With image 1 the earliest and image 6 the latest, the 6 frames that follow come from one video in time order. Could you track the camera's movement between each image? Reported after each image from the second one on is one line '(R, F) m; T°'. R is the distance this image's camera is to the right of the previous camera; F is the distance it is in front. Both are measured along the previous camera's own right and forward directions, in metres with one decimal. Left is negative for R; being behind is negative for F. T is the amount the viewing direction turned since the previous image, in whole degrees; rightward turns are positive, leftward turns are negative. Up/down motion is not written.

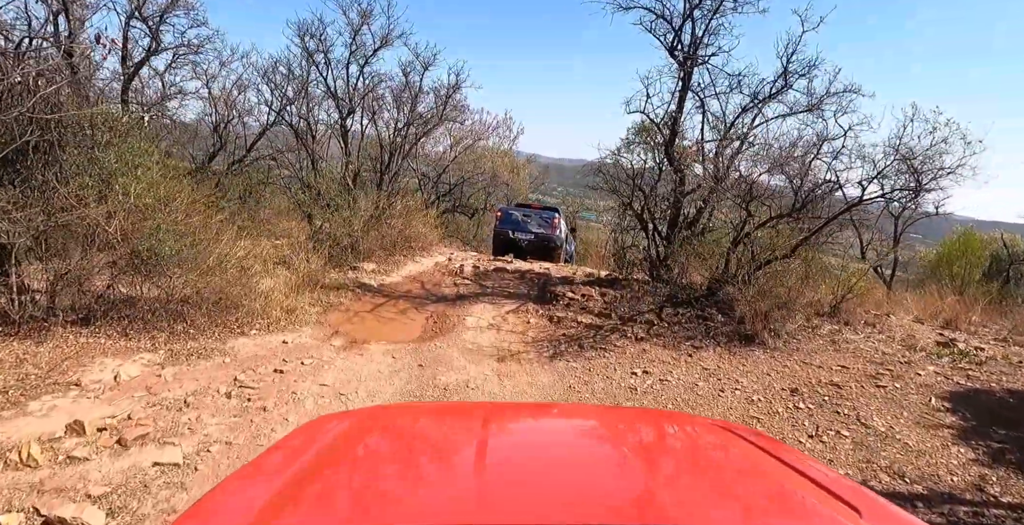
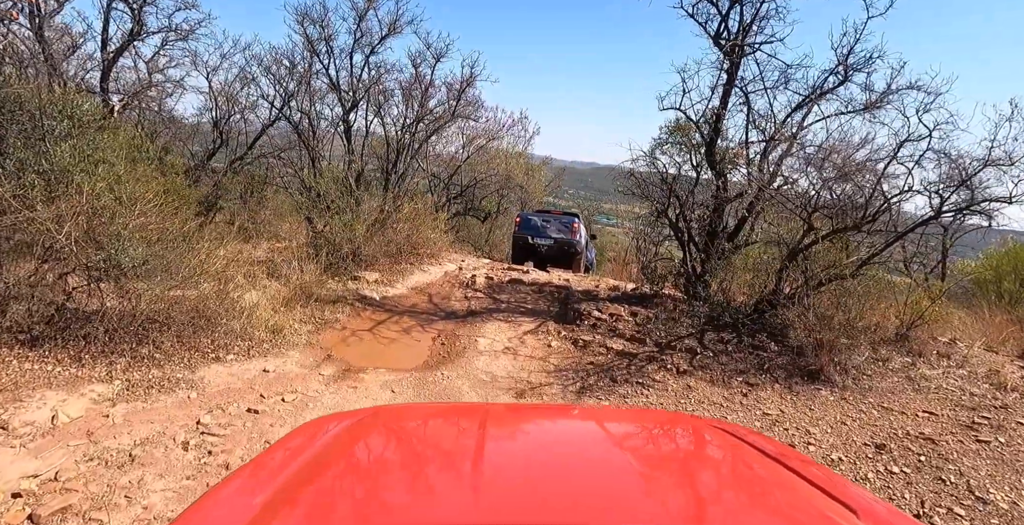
(-0.1, +1.0) m; -1°
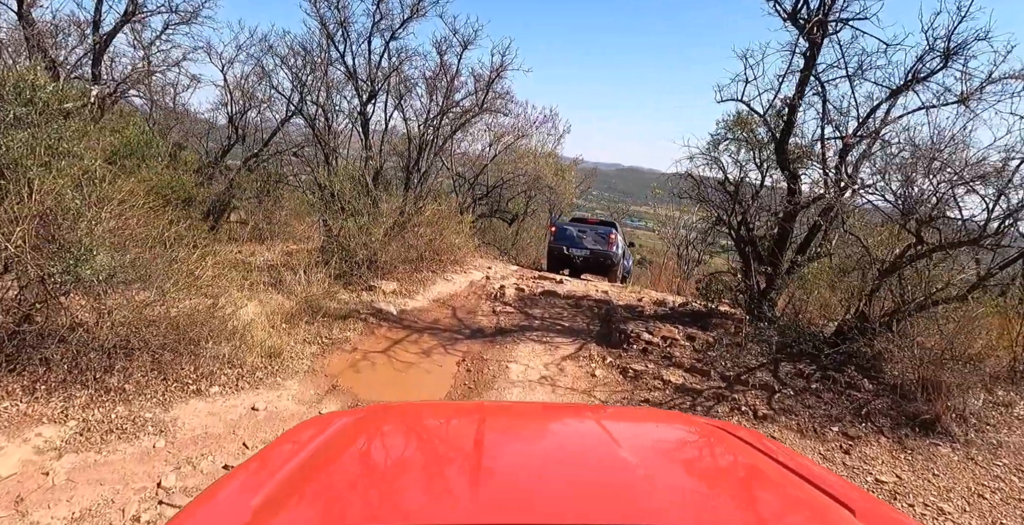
(-0.2, +1.0) m; -2°
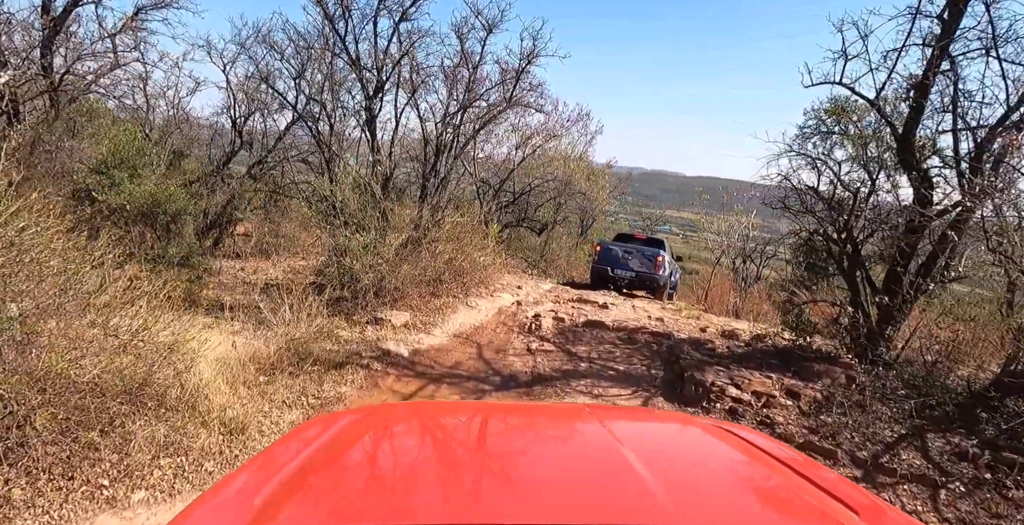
(-0.2, +1.4) m; -2°
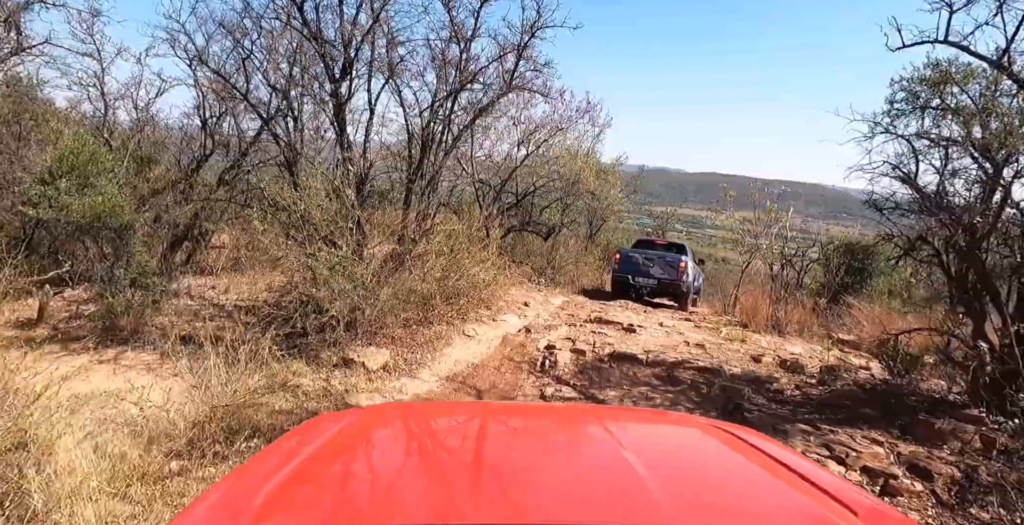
(0.0, +1.3) m; 0°
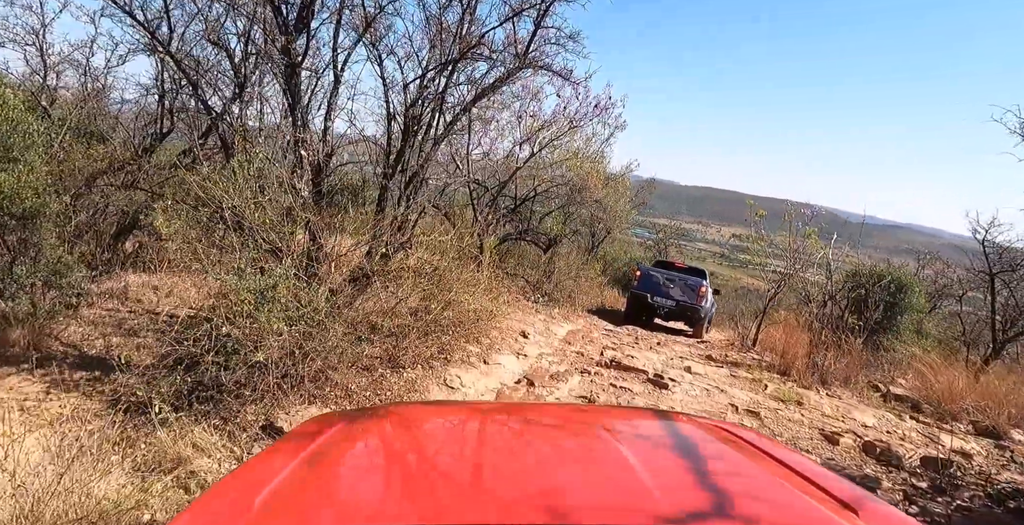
(-0.1, +1.4) m; +1°
